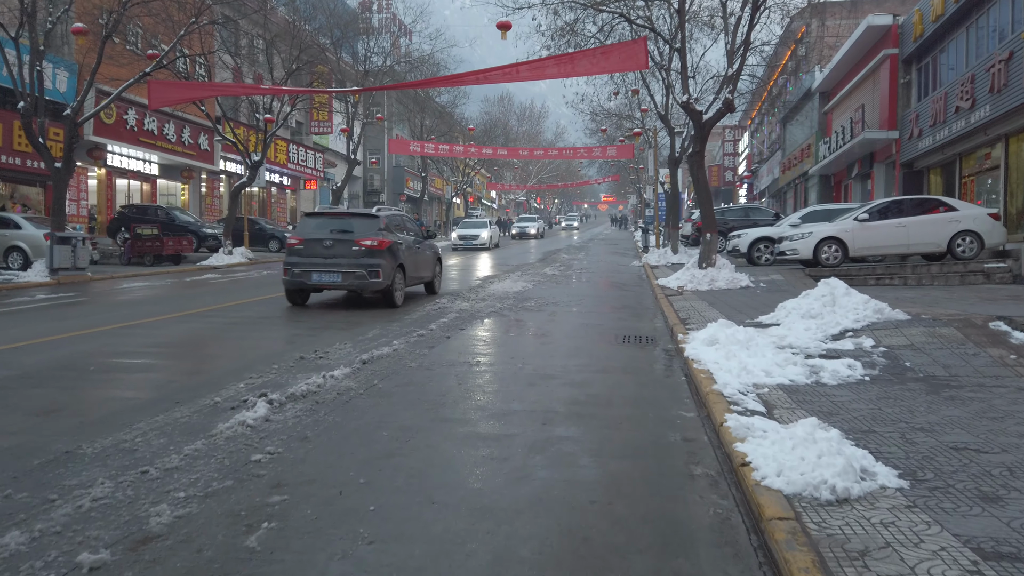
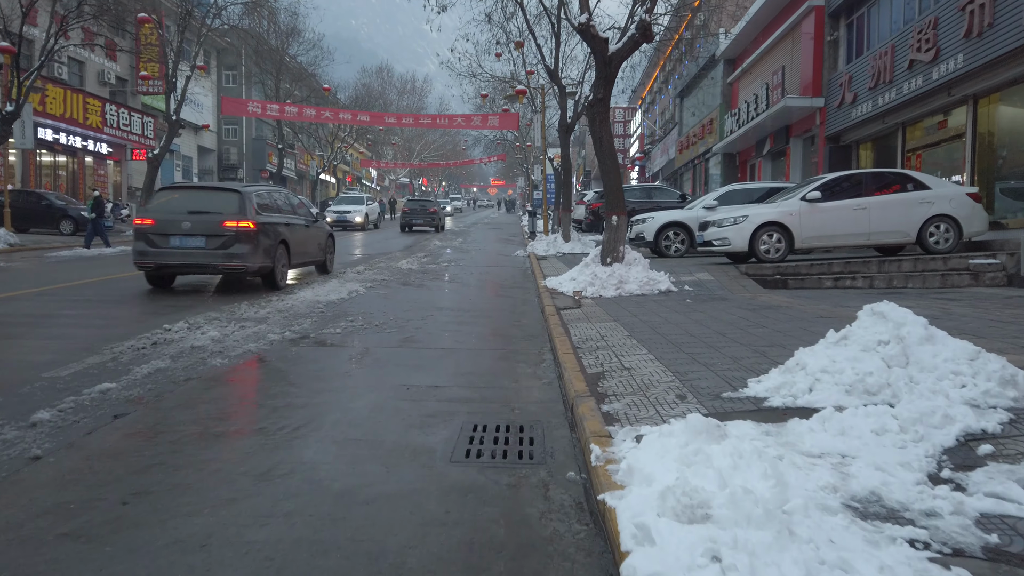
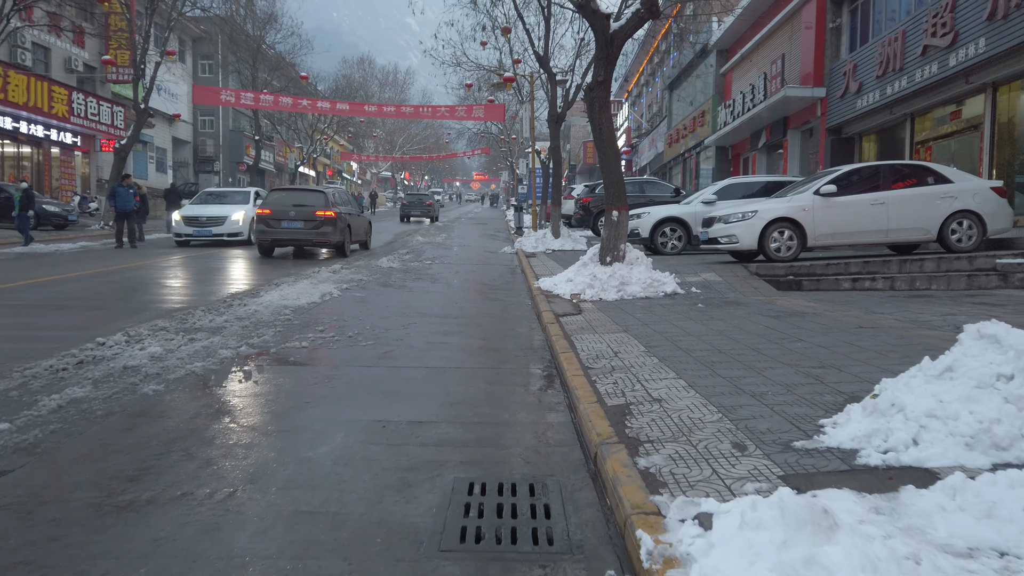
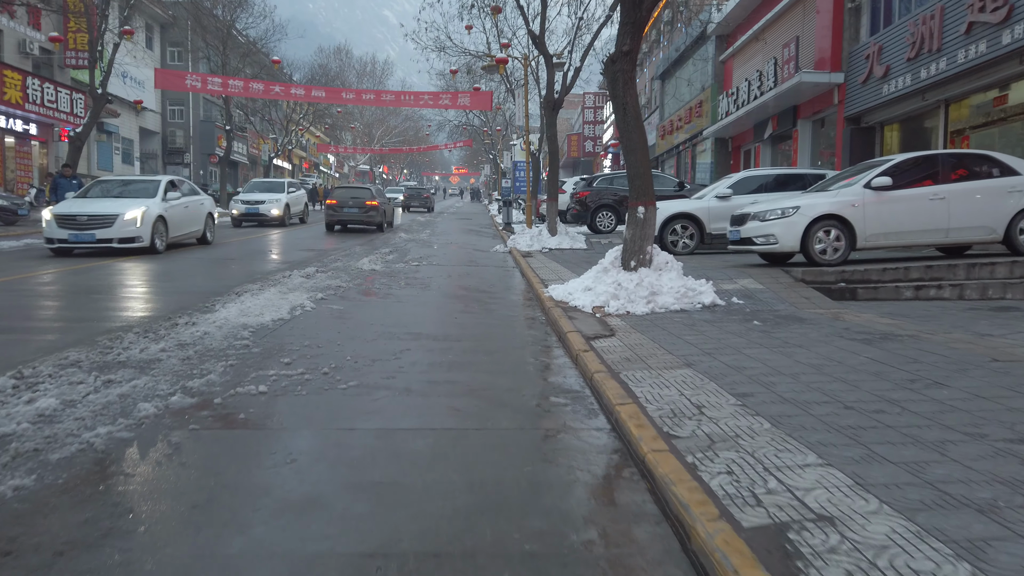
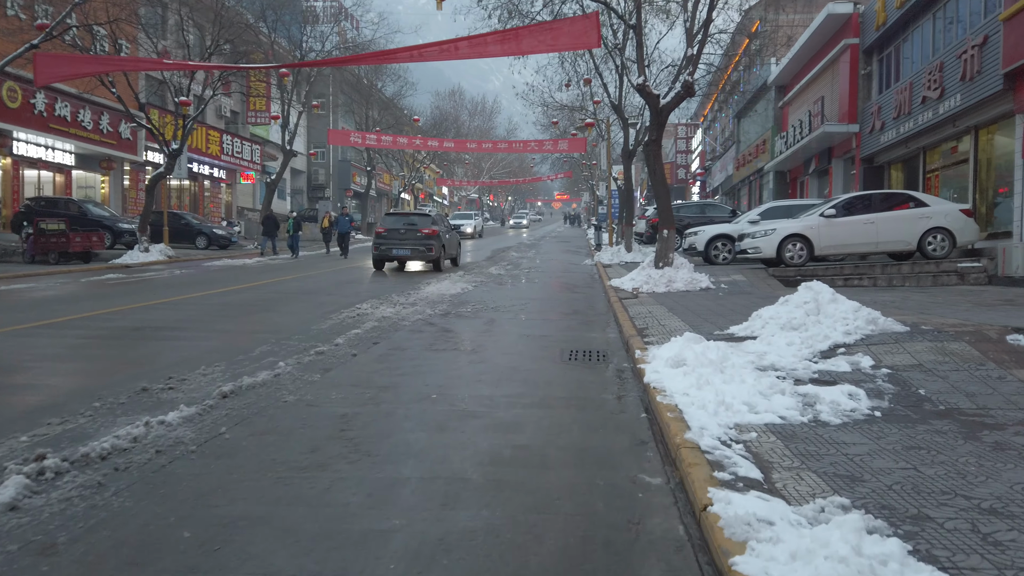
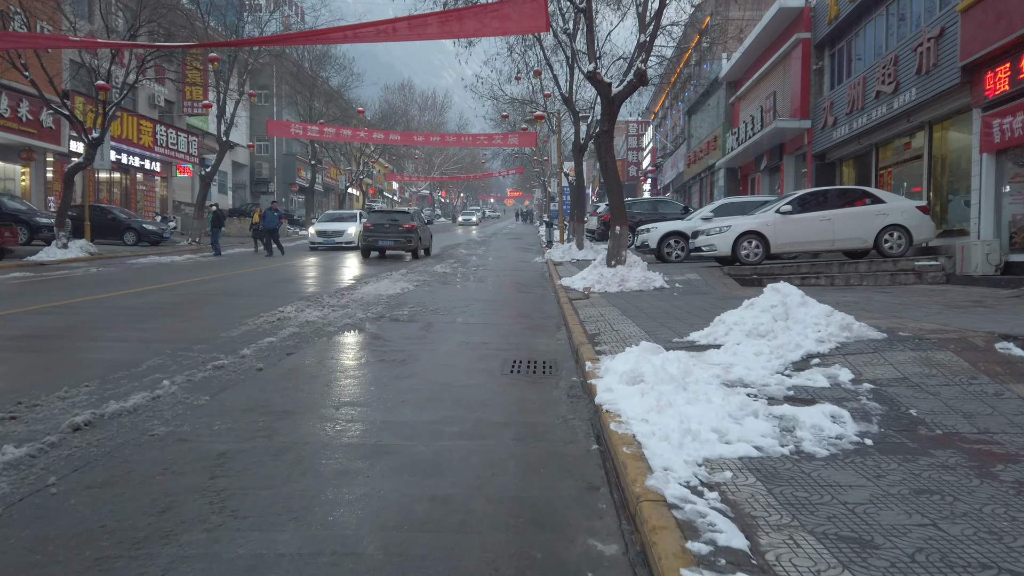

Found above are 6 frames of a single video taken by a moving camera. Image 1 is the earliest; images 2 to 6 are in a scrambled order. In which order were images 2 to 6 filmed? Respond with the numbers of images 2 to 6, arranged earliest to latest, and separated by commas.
5, 6, 2, 3, 4
